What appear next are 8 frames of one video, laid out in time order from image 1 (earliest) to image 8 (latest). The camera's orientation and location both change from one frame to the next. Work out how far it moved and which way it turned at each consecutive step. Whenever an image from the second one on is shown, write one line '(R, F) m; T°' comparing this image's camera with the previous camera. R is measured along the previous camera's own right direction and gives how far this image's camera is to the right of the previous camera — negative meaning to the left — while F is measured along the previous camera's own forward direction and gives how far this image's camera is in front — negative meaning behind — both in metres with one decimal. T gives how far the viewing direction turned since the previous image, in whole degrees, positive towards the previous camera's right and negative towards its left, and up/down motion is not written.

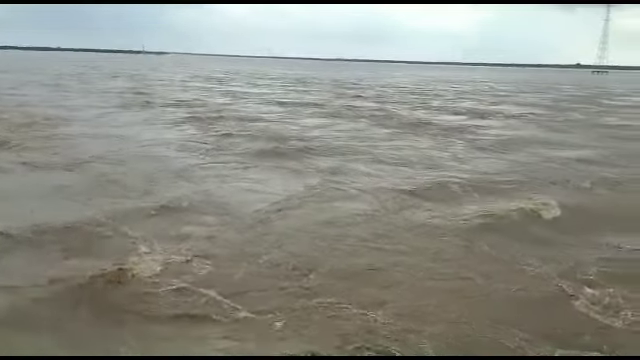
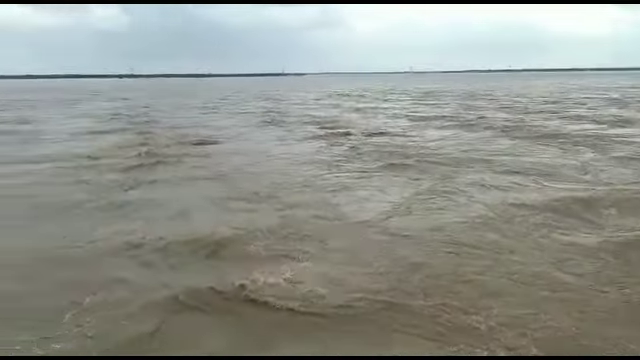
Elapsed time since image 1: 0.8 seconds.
(+0.5, -0.7) m; -14°
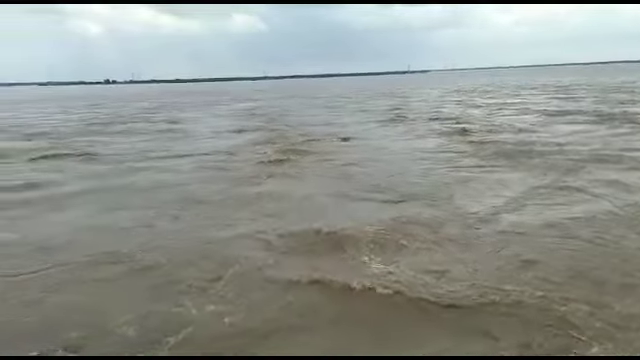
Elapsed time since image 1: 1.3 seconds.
(+0.2, -0.6) m; -13°
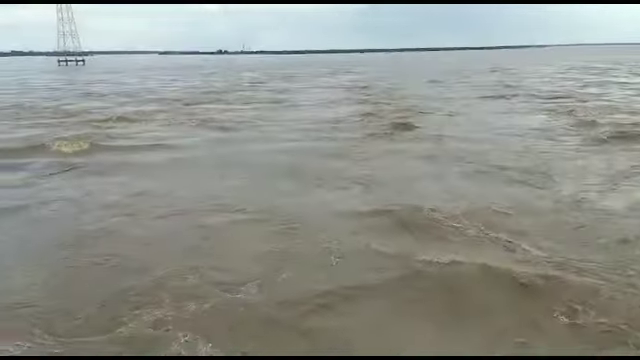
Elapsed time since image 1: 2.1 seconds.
(+0.1, -0.7) m; -10°
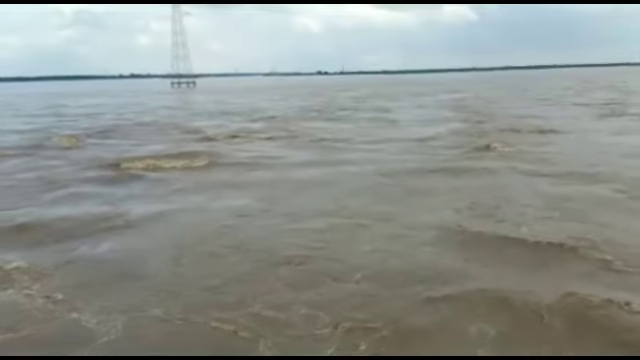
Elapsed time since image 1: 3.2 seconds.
(0.0, -0.9) m; -10°
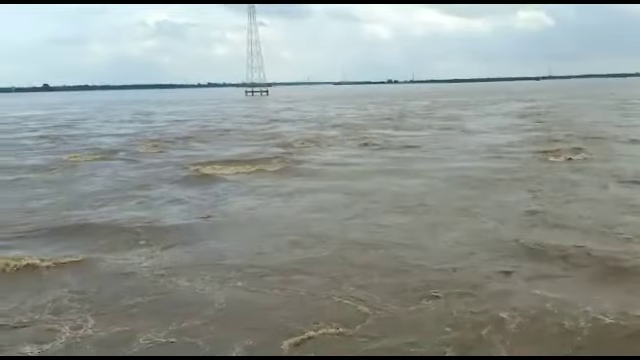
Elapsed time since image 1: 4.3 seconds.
(-0.1, -1.2) m; -7°
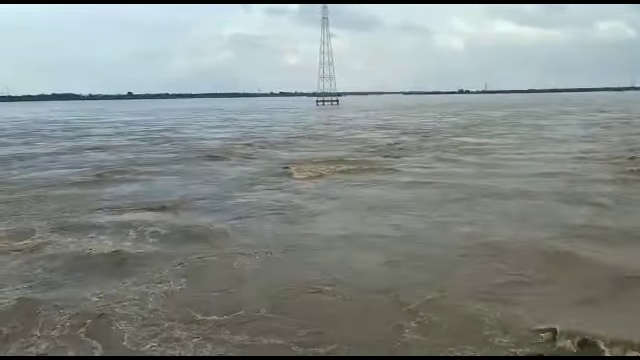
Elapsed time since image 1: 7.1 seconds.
(-0.6, -2.9) m; -7°
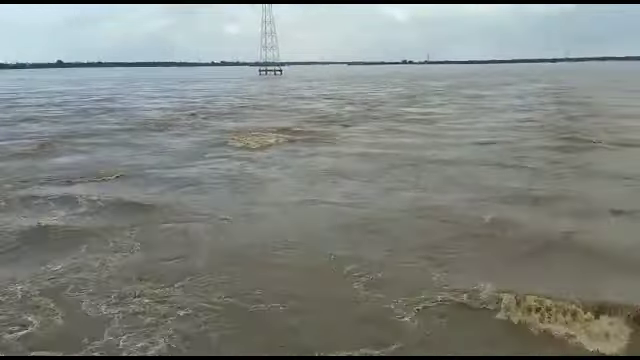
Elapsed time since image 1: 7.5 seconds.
(-0.2, -0.1) m; +6°
